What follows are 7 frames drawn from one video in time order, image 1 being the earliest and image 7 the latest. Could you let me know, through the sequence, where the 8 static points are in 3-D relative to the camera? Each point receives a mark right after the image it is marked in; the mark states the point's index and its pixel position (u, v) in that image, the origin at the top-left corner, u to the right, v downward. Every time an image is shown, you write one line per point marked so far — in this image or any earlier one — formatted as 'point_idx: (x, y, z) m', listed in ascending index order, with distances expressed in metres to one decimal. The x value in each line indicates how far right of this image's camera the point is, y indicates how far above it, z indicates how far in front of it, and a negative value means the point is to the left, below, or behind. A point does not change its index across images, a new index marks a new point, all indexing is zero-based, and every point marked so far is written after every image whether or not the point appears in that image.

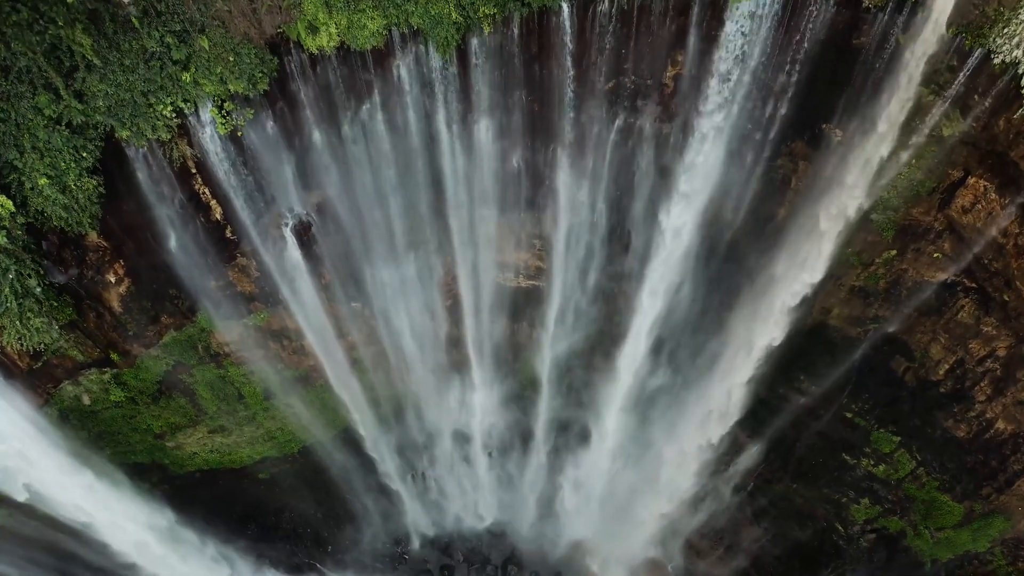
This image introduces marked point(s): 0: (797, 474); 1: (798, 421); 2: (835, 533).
0: (+5.8, -3.8, +13.0) m
1: (+5.6, -2.6, +12.5) m
2: (+6.5, -5.1, +13.0) m
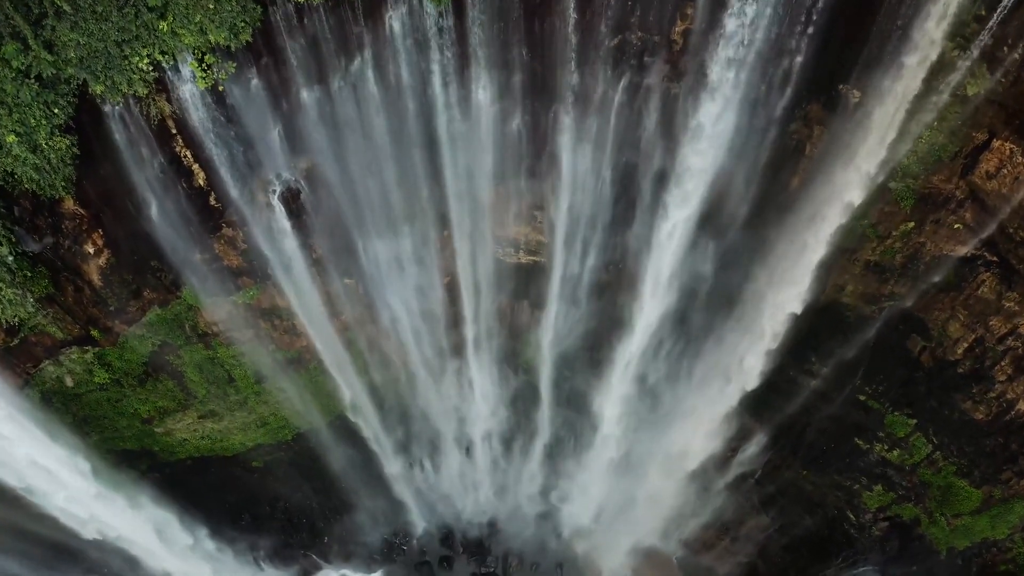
0: (+5.8, -3.4, +12.5) m
1: (+5.6, -2.2, +12.1) m
2: (+6.5, -4.6, +12.5) m
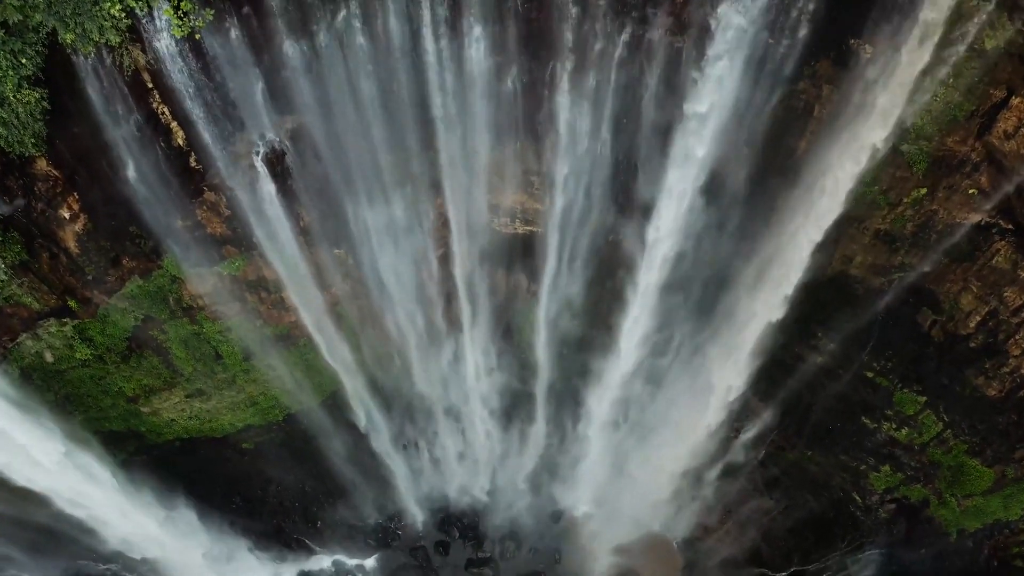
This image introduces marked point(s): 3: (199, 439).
0: (+5.7, -2.9, +12.1) m
1: (+5.5, -1.7, +11.7) m
2: (+6.5, -4.1, +12.2) m
3: (-6.1, -2.9, +12.5) m
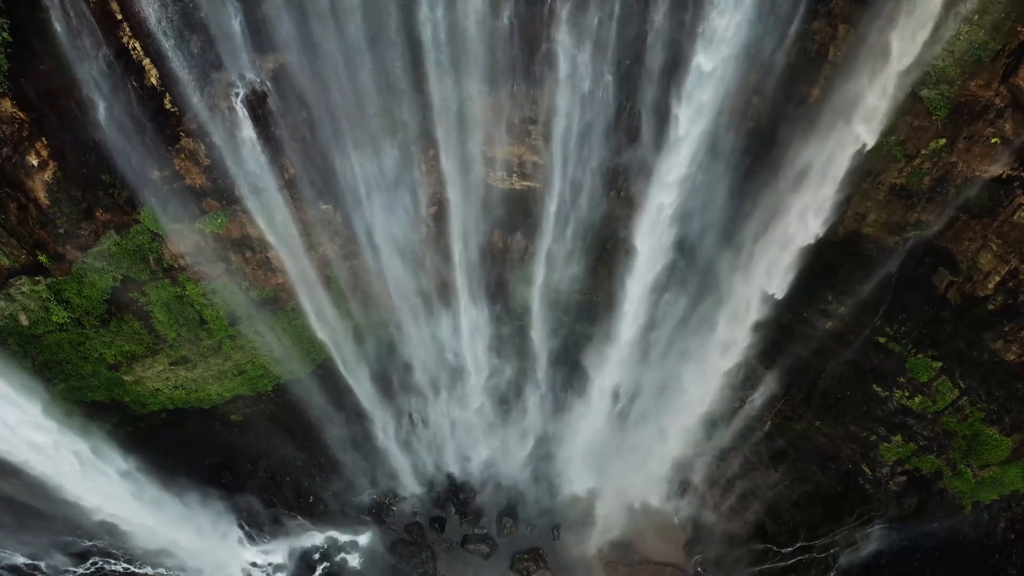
0: (+5.7, -2.2, +11.7) m
1: (+5.5, -1.1, +11.2) m
2: (+6.4, -3.5, +11.7) m
3: (-6.2, -2.3, +12.0) m
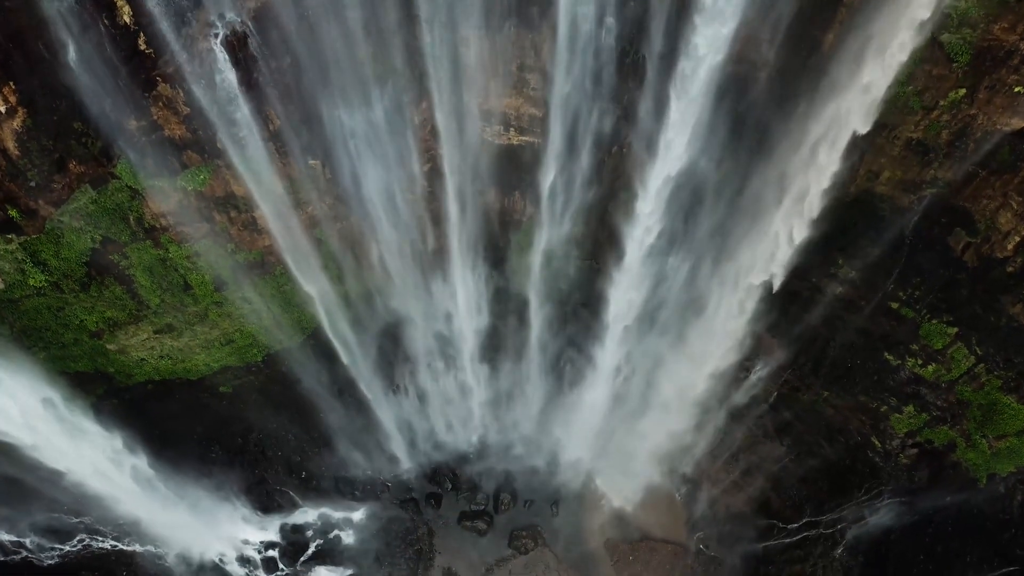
0: (+5.6, -1.6, +11.2) m
1: (+5.5, -0.5, +10.8) m
2: (+6.4, -2.9, +11.3) m
3: (-6.2, -1.7, +11.6) m
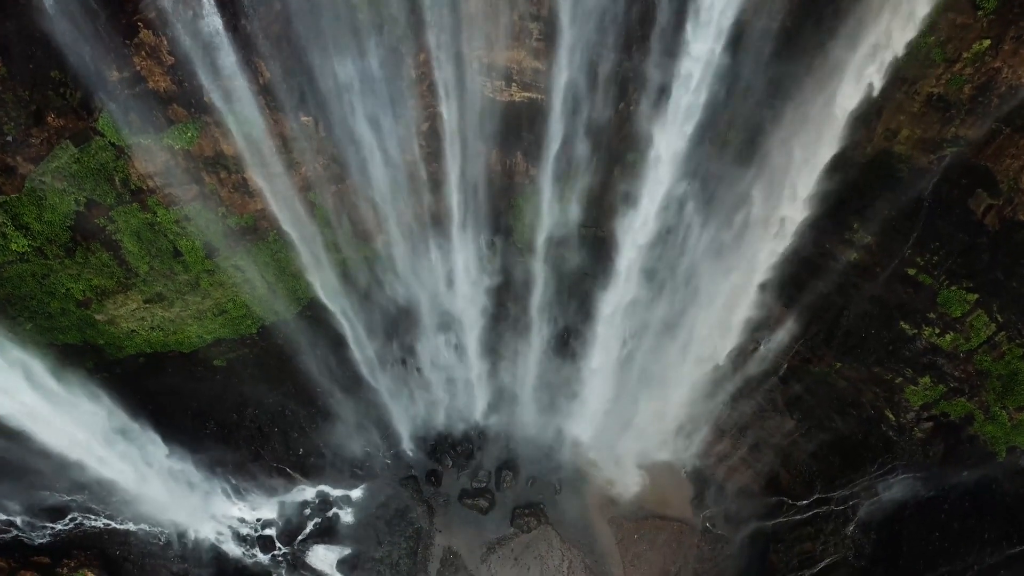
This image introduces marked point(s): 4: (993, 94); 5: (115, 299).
0: (+5.7, -1.0, +10.9) m
1: (+5.5, +0.1, +10.4) m
2: (+6.4, -2.3, +11.0) m
3: (-6.1, -1.1, +11.3) m
4: (+6.1, +2.5, +8.0) m
5: (-6.4, -0.2, +10.2) m
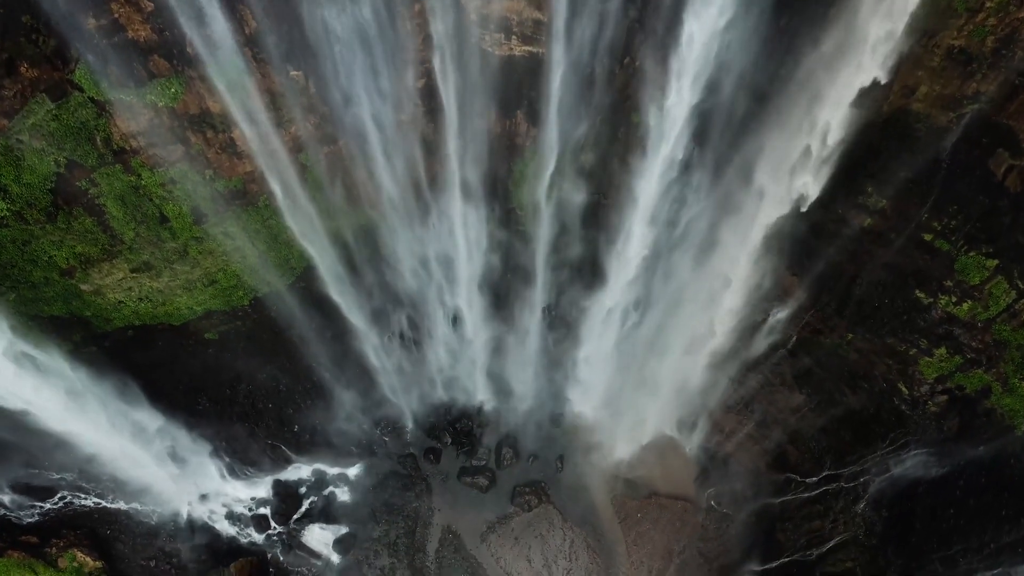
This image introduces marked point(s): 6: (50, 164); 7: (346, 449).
0: (+5.7, -0.5, +10.5) m
1: (+5.5, +0.6, +10.0) m
2: (+6.4, -1.8, +10.6) m
3: (-6.1, -0.6, +10.9) m
4: (+6.1, +3.0, +7.6) m
5: (-6.4, +0.3, +9.9) m
6: (-6.2, +1.7, +8.6) m
7: (-3.2, -3.1, +12.3) m
